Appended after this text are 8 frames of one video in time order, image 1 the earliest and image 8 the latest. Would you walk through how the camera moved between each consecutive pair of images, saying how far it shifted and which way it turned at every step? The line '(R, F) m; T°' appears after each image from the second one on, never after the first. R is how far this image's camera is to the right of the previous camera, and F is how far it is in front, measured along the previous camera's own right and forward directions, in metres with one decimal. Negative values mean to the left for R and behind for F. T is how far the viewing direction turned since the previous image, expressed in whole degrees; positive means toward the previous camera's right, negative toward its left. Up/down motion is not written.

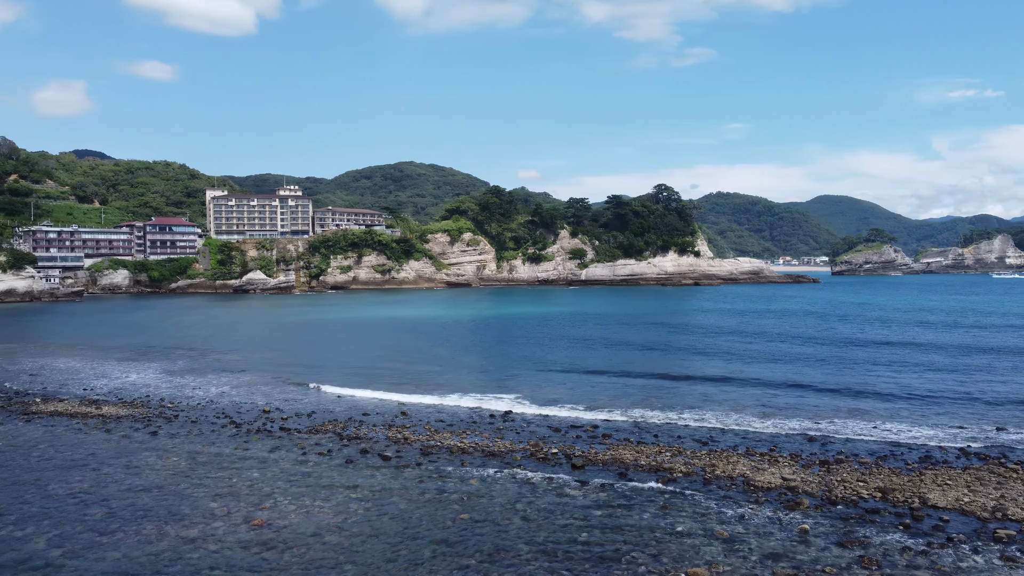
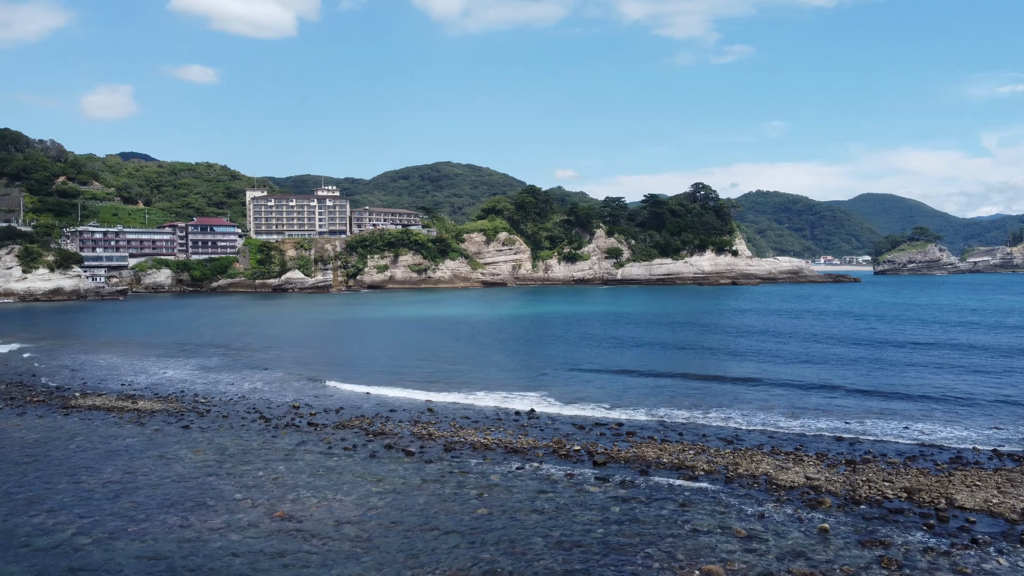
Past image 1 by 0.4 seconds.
(+0.3, 0.0) m; -3°
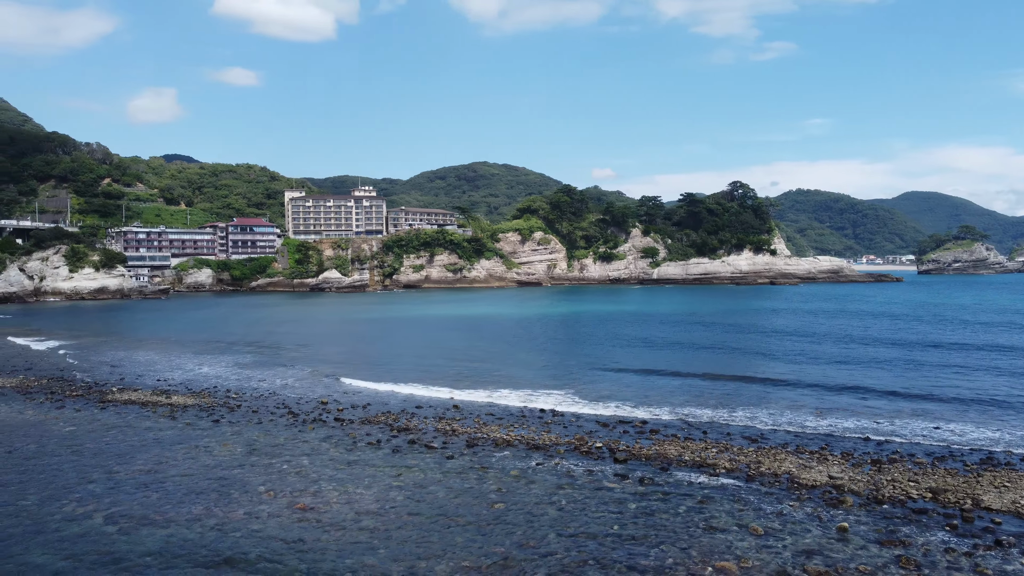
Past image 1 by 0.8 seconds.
(+0.3, 0.0) m; -3°
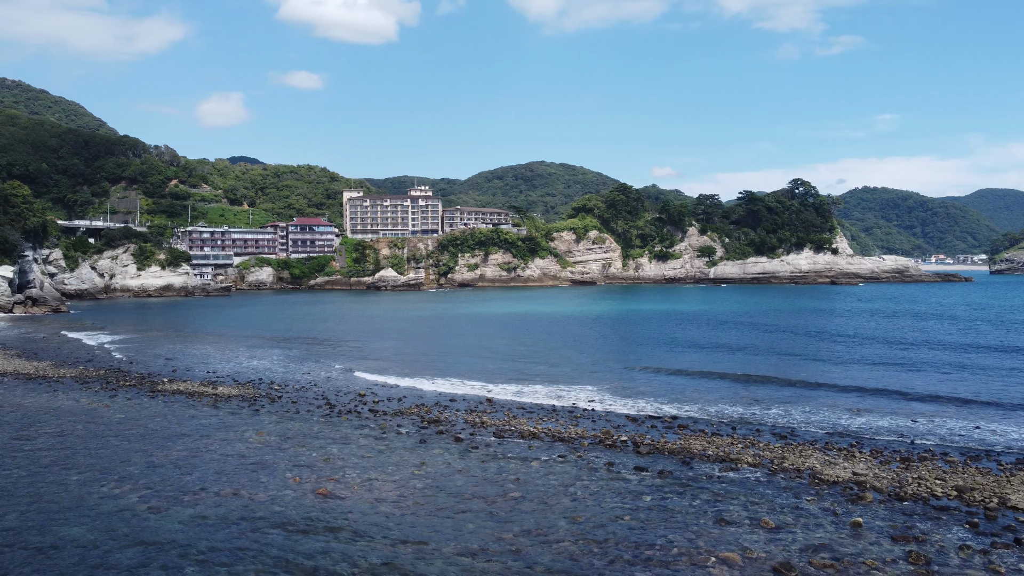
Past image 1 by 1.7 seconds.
(+0.6, -0.1) m; -4°
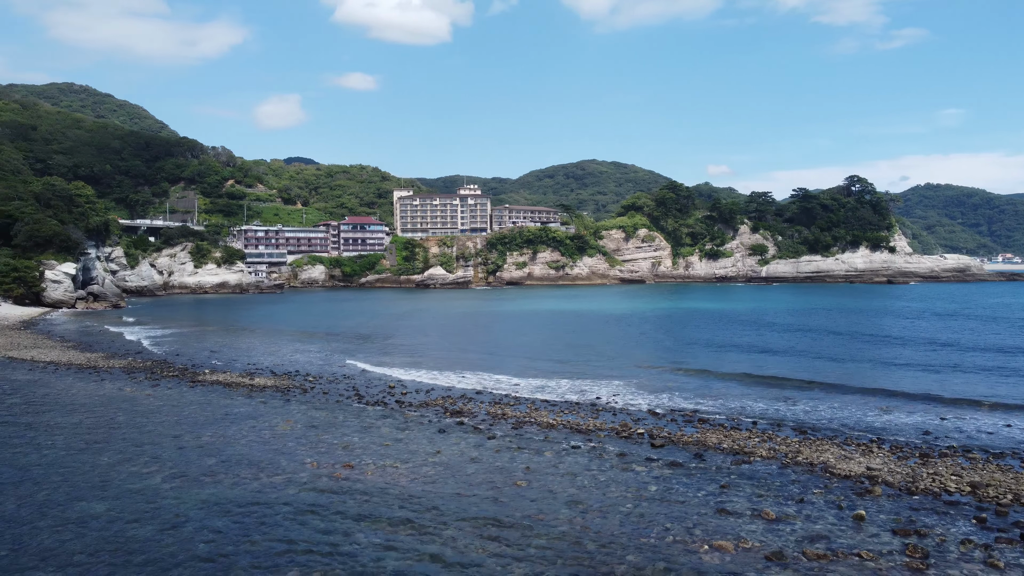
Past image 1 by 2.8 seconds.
(+0.6, -0.2) m; -4°
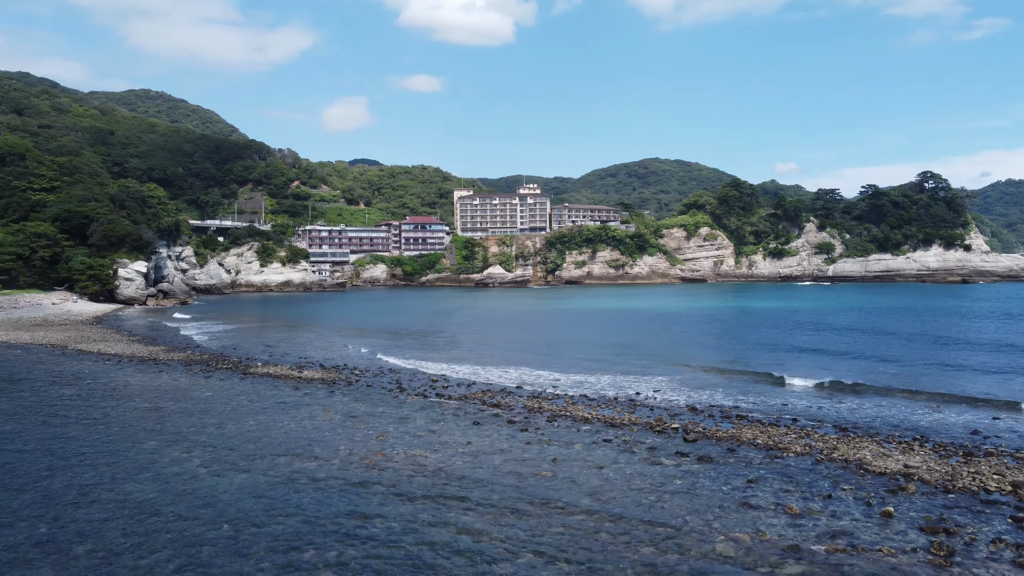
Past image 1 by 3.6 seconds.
(+0.5, 0.0) m; -4°
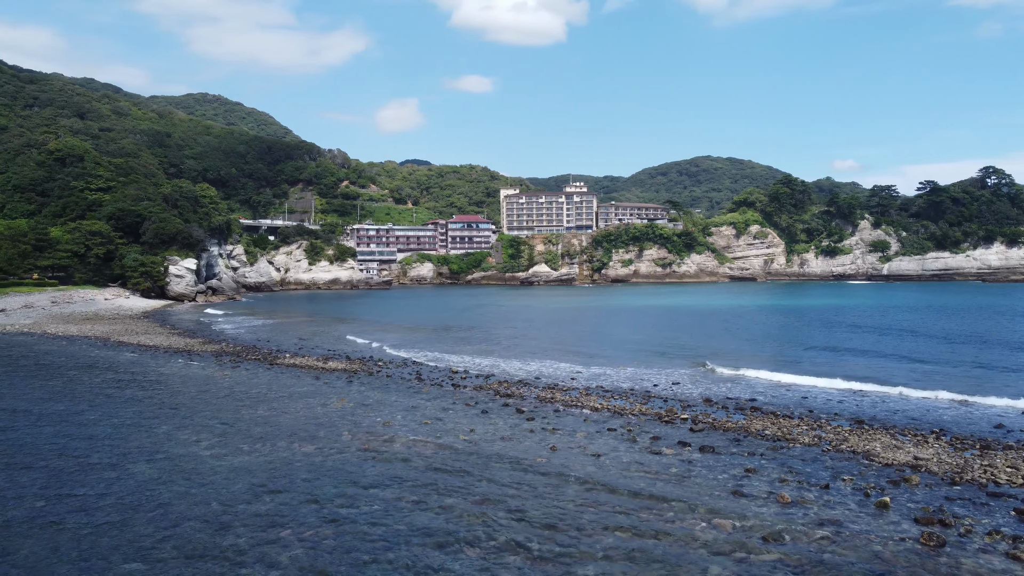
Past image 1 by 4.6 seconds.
(+0.8, +0.1) m; -4°
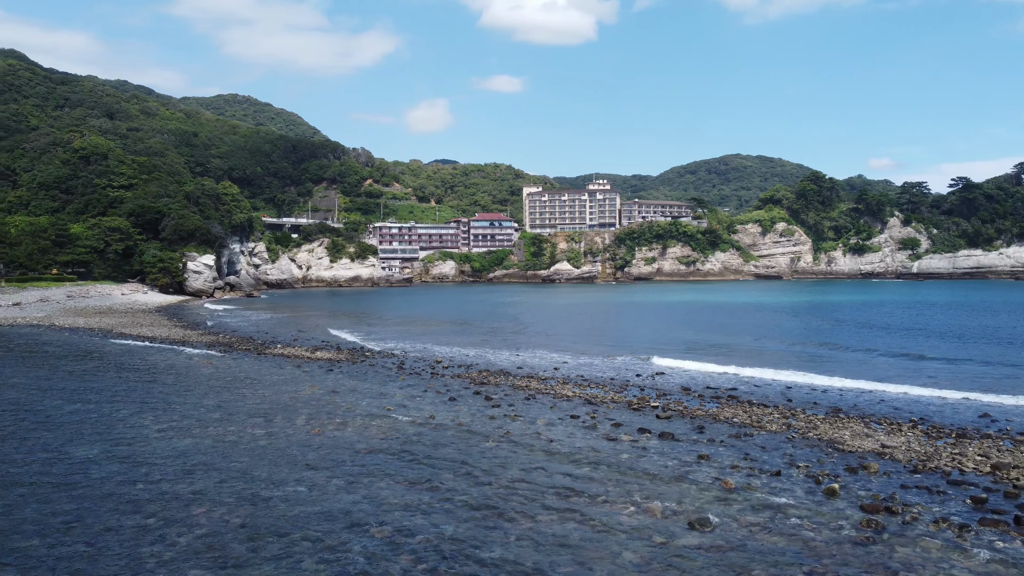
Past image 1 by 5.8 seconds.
(+1.1, +0.4) m; -2°
